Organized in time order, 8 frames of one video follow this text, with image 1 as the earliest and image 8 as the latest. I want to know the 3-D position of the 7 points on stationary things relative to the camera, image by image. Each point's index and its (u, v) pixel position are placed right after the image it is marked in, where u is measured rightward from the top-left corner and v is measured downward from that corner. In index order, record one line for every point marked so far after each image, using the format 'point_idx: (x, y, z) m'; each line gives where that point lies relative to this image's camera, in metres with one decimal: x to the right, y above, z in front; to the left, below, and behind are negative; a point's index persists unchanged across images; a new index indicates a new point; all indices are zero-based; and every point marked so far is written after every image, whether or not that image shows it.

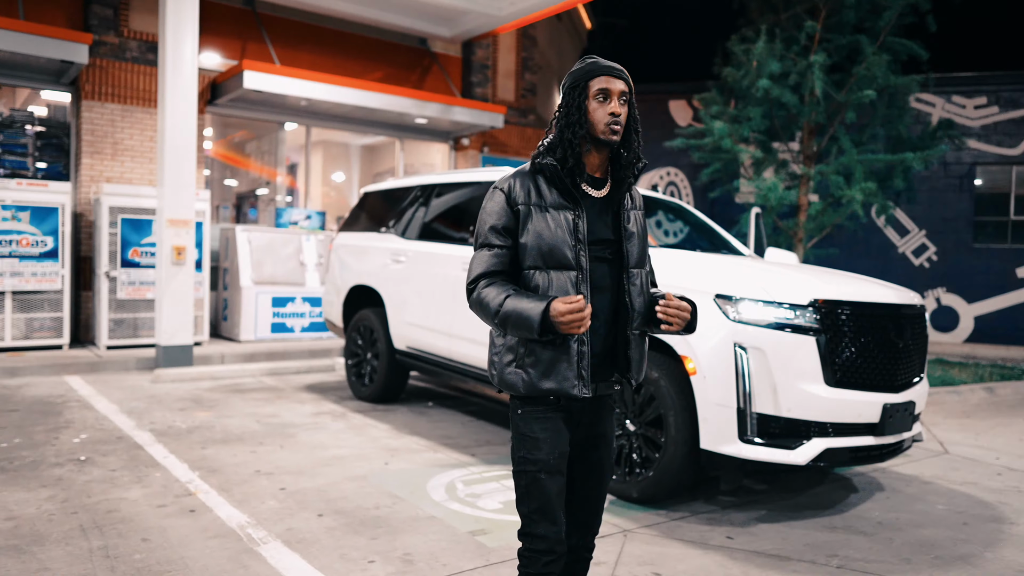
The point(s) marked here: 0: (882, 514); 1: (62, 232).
0: (+2.4, -1.4, +5.0) m
1: (-5.5, +0.7, +9.6) m
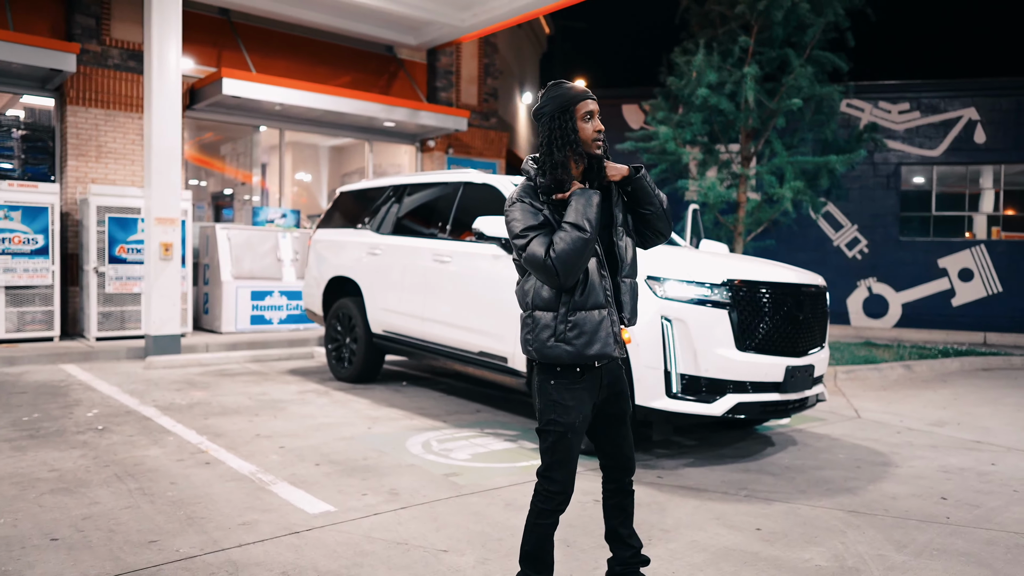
0: (+2.2, -1.3, +5.9) m
1: (-6.0, +0.8, +10.2) m
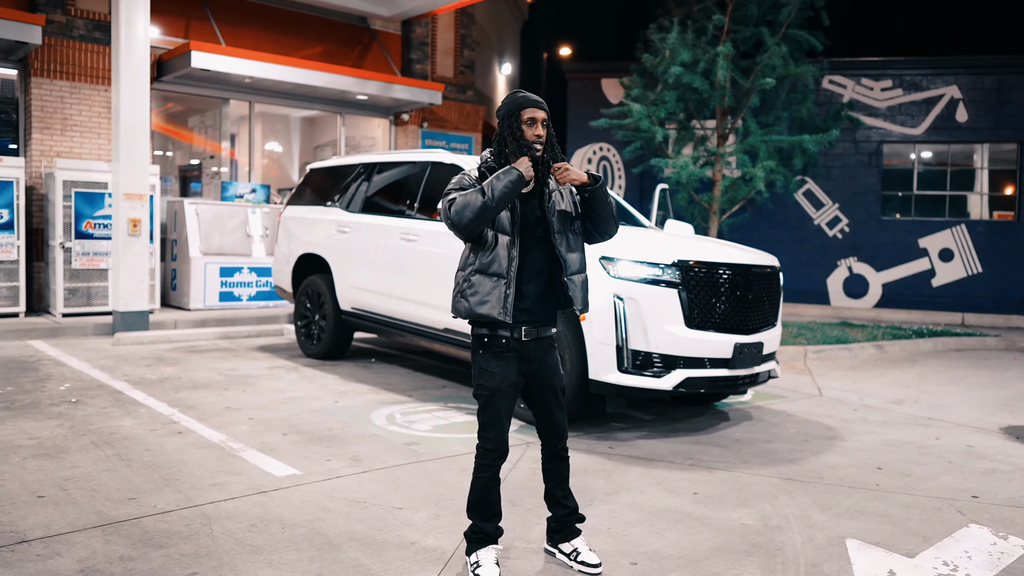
0: (+1.8, -1.2, +6.4) m
1: (-6.5, +1.1, +10.3) m
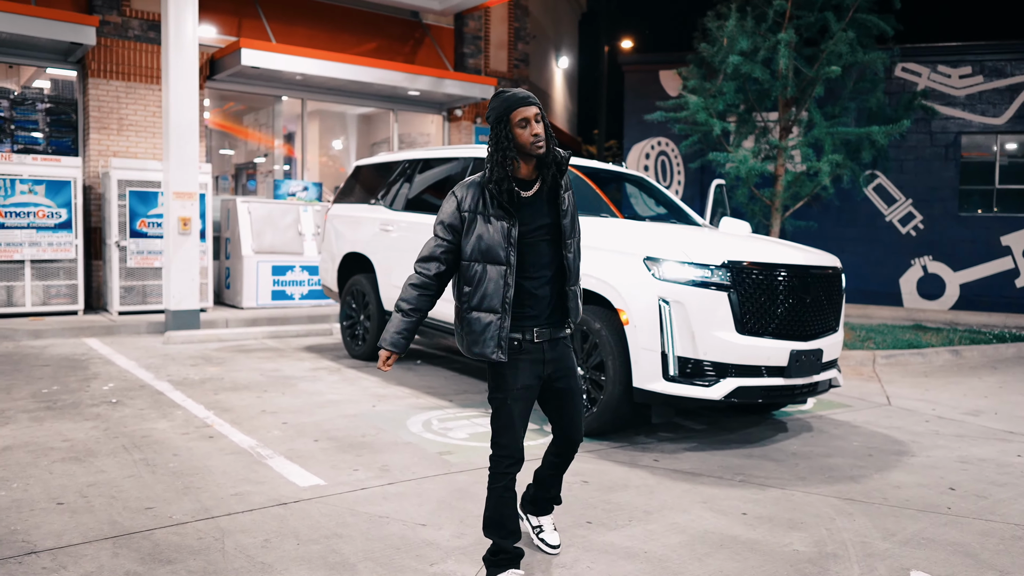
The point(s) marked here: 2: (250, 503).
0: (+2.2, -1.2, +6.0) m
1: (-5.8, +1.1, +10.5) m
2: (-1.3, -1.1, +4.1) m
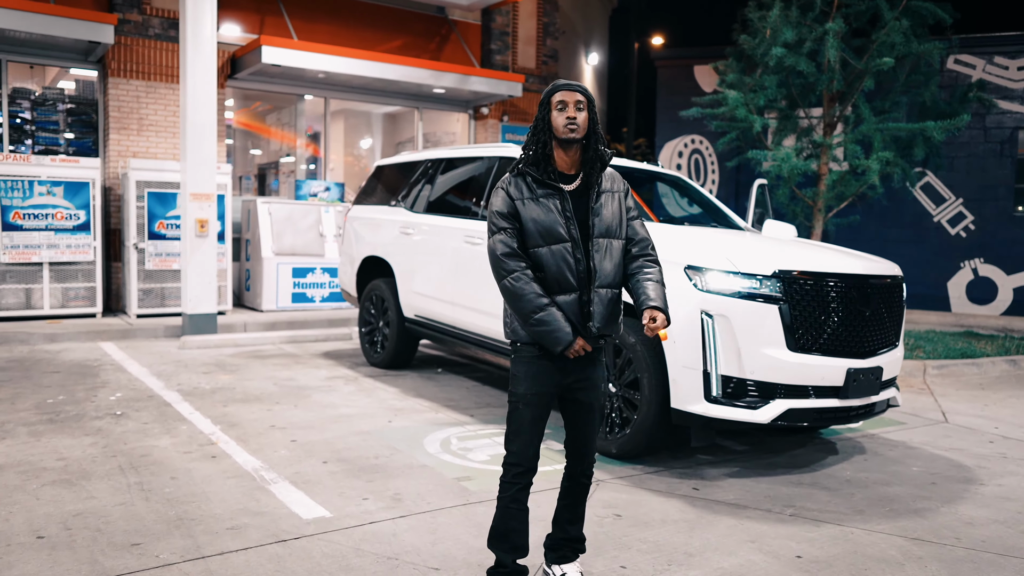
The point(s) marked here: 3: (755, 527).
0: (+2.3, -1.3, +5.5) m
1: (-5.4, +1.1, +10.3) m
2: (-1.2, -1.2, +3.7) m
3: (+1.3, -1.3, +4.3) m
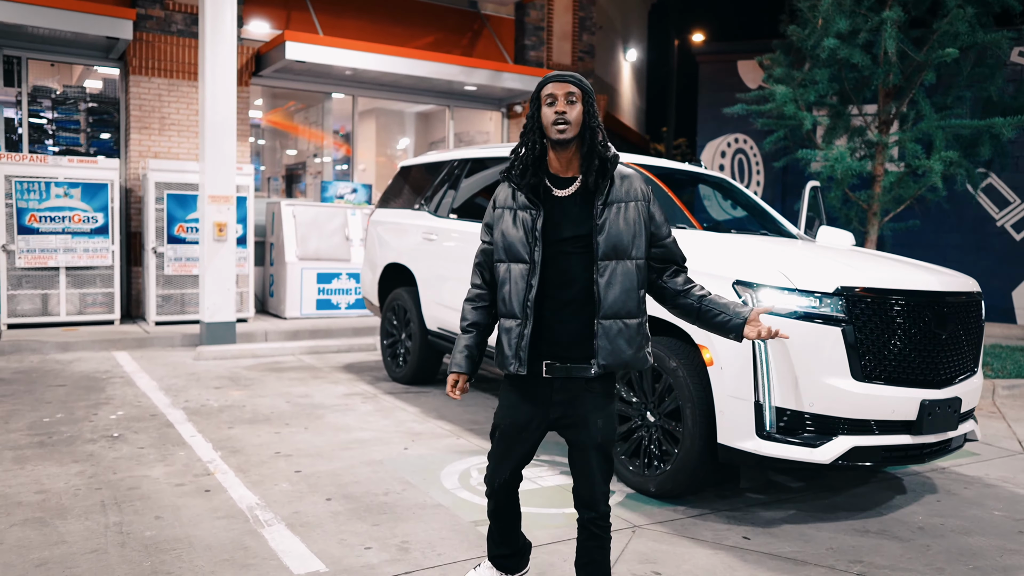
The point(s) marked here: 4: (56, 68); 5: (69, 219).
0: (+2.5, -1.4, +4.8) m
1: (-5.0, +1.0, +10.0) m
2: (-1.2, -1.3, +3.2) m
3: (+1.4, -1.4, +3.7) m
4: (-6.3, +3.0, +10.8) m
5: (-5.4, +0.8, +9.7) m
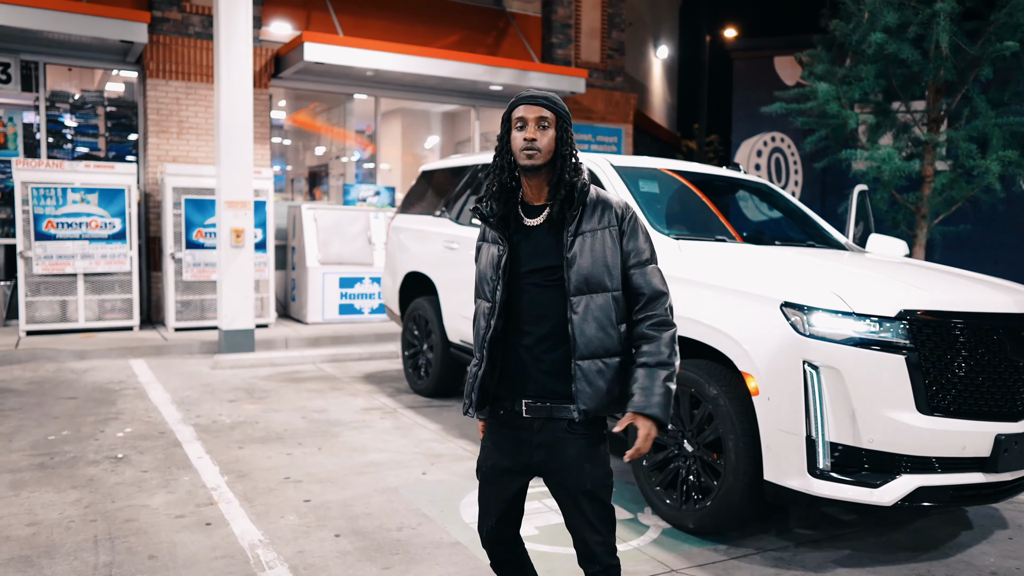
0: (+2.6, -1.5, +4.3) m
1: (-4.7, +0.9, +9.8) m
2: (-1.1, -1.4, +2.8) m
3: (+1.5, -1.5, +3.3) m
4: (-5.9, +2.9, +10.6) m
5: (-5.1, +0.8, +9.5) m
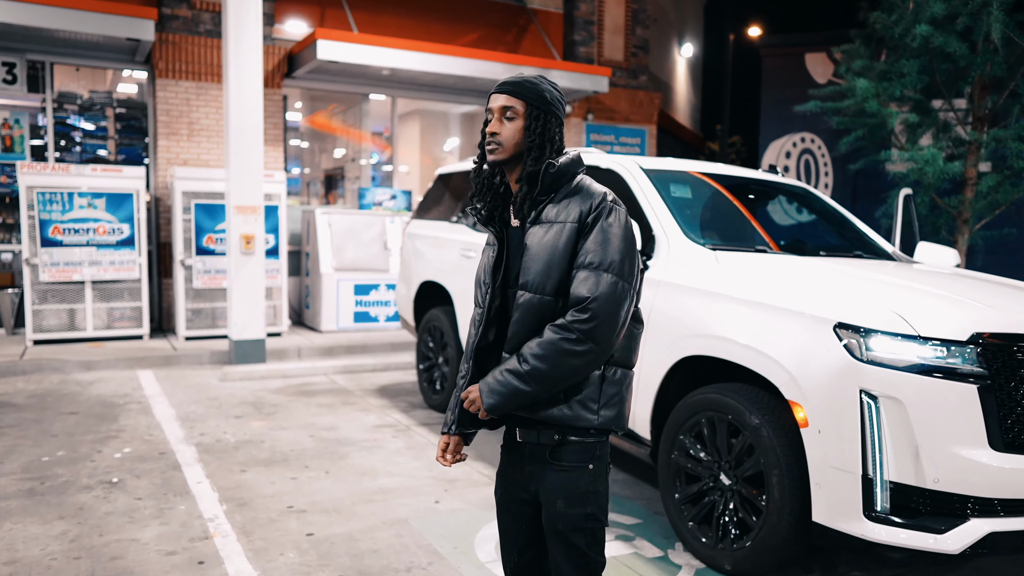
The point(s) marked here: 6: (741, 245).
0: (+2.7, -1.6, +3.9) m
1: (-4.5, +0.8, +9.5) m
2: (-1.0, -1.4, +2.5) m
3: (+1.6, -1.6, +2.8) m
4: (-5.6, +2.8, +10.4) m
5: (-4.9, +0.7, +9.2) m
6: (+1.4, +0.3, +4.9) m
